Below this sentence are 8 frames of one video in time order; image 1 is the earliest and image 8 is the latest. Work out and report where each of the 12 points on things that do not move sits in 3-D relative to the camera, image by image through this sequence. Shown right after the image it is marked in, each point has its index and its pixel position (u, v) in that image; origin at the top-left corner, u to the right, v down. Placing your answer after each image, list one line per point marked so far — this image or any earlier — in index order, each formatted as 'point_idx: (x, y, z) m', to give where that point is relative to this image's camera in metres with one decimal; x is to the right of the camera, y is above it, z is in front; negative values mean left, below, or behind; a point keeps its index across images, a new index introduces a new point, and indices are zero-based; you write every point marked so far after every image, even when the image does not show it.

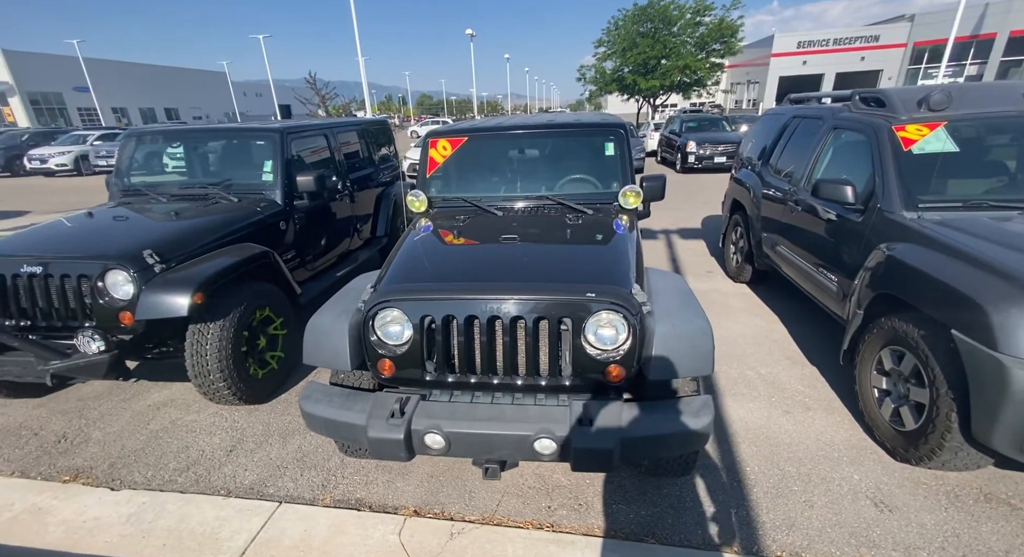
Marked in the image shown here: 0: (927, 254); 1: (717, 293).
0: (+2.2, +0.1, +2.5) m
1: (+2.2, -0.2, +4.9) m
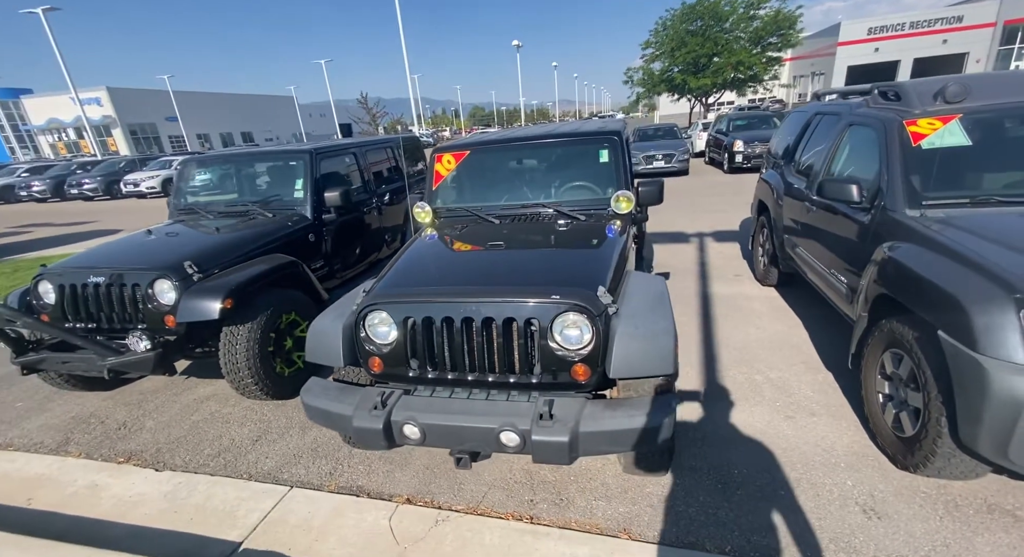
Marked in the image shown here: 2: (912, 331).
0: (+2.1, +0.1, +2.3) m
1: (+2.3, -0.2, +4.8) m
2: (+1.9, -0.3, +2.3) m
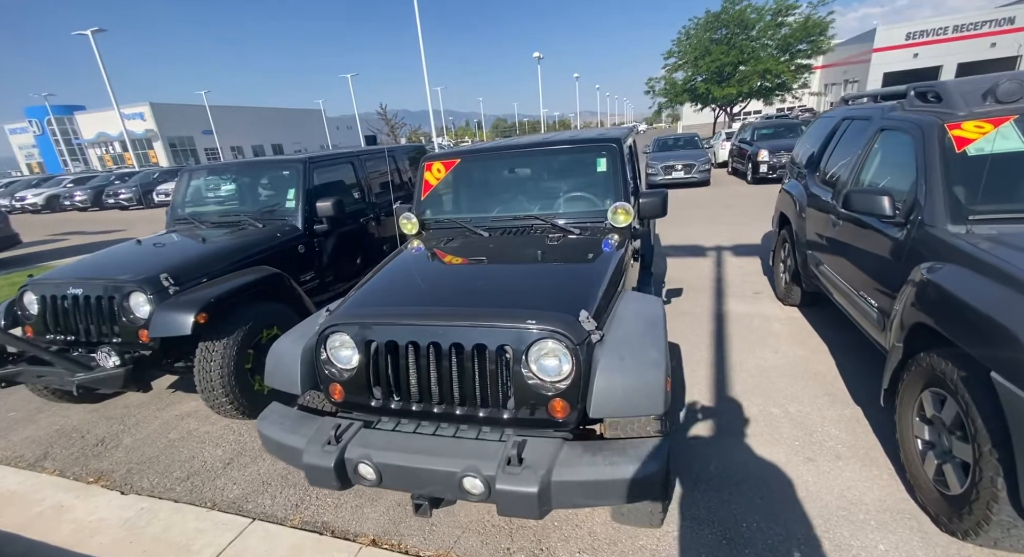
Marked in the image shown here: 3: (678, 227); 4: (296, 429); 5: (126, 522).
0: (+1.9, 0.0, +2.0) m
1: (+2.3, -0.4, +4.4) m
2: (+1.8, -0.4, +1.9) m
3: (+3.1, +0.9, +8.6) m
4: (-1.0, -0.7, +2.1) m
5: (-2.1, -1.3, +2.6) m
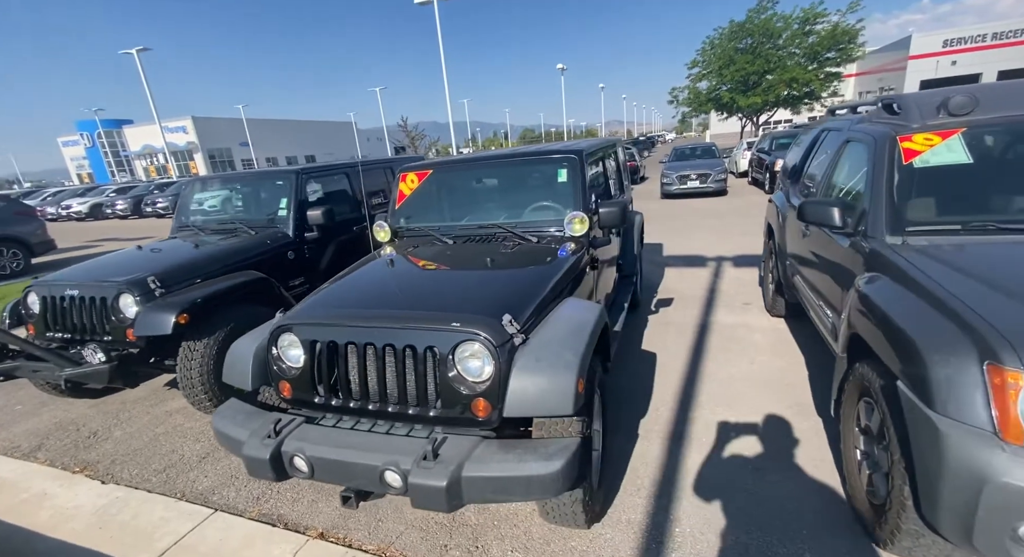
0: (+1.6, 0.0, +2.0) m
1: (+2.2, -0.5, +4.4) m
2: (+1.5, -0.4, +1.9) m
3: (+3.2, +0.7, +8.6) m
4: (-1.3, -0.7, +2.2) m
5: (-2.4, -1.4, +2.8) m
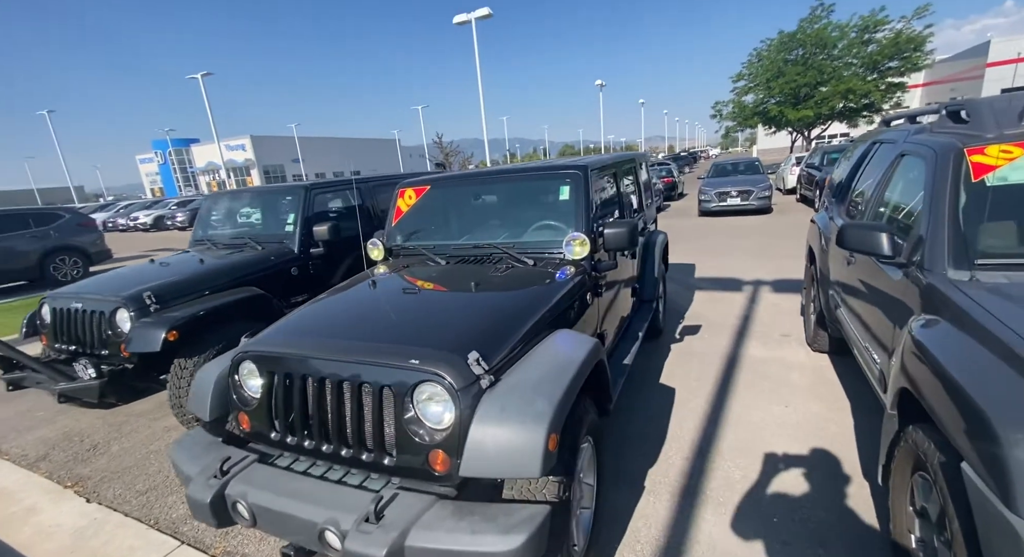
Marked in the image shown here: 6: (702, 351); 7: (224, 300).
0: (+1.5, -0.2, +1.6) m
1: (+2.2, -0.7, +3.9) m
2: (+1.4, -0.6, +1.5) m
3: (+3.6, +0.3, +8.0) m
4: (-1.4, -0.8, +2.0) m
5: (-2.5, -1.4, +2.7) m
6: (+1.8, -0.7, +4.3) m
7: (-2.1, -0.2, +3.5) m
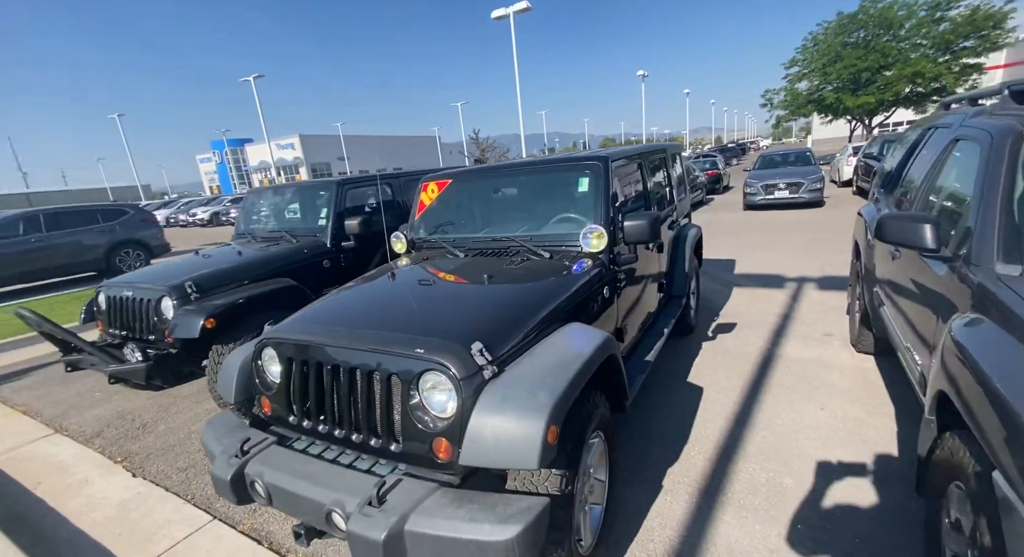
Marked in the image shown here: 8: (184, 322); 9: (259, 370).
0: (+1.5, -0.2, +1.4) m
1: (+2.4, -0.7, +3.7) m
2: (+1.4, -0.5, +1.4) m
3: (+4.1, +0.4, +7.7) m
4: (-1.3, -0.7, +2.1) m
5: (-2.4, -1.4, +2.9) m
6: (+2.0, -0.6, +4.1) m
7: (-2.0, -0.1, +3.6) m
8: (-2.3, -0.3, +3.3) m
9: (-1.2, -0.4, +2.2) m
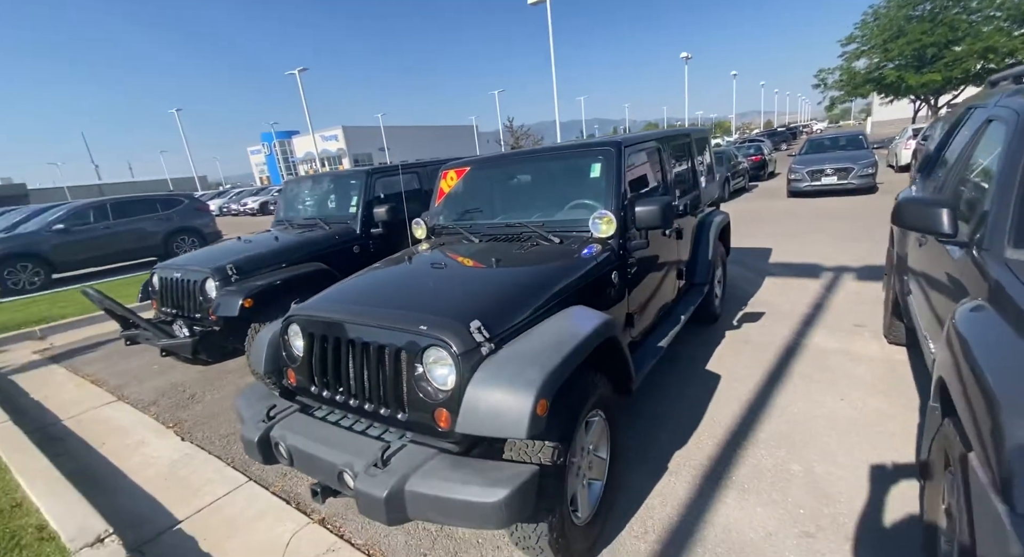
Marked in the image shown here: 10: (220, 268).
0: (+1.5, -0.1, +1.4) m
1: (+2.6, -0.6, +3.6) m
2: (+1.3, -0.5, +1.4) m
3: (+4.6, +0.6, +7.4) m
4: (-1.3, -0.6, +2.4) m
5: (-2.3, -1.3, +3.2) m
6: (+2.2, -0.5, +4.1) m
7: (-1.8, 0.0, +3.9) m
8: (-2.2, -0.2, +3.5) m
9: (-1.2, -0.3, +2.4) m
10: (-2.3, +0.1, +3.8) m
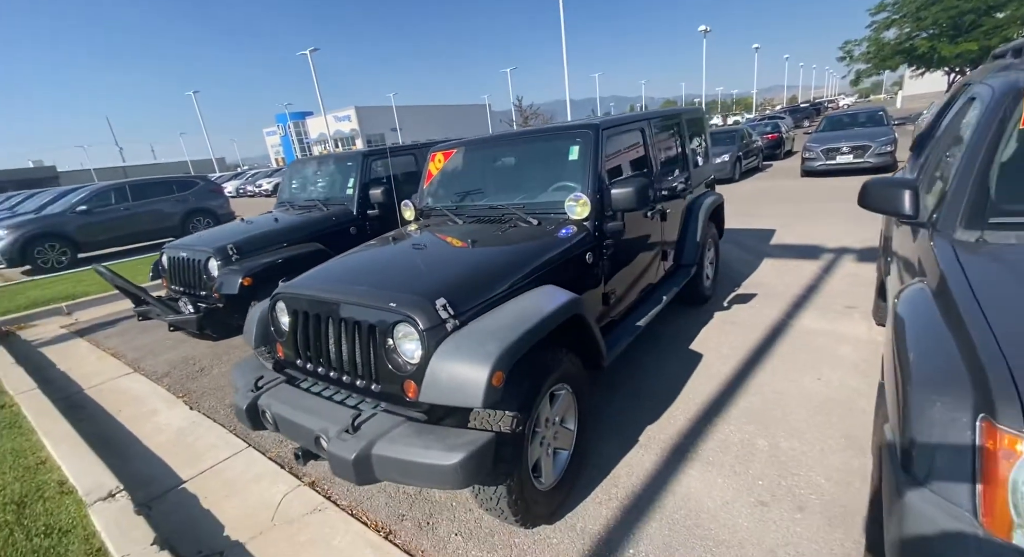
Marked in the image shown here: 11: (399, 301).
0: (+1.3, -0.1, +1.5) m
1: (+2.5, -0.4, +3.6) m
2: (+1.2, -0.4, +1.4) m
3: (+4.6, +0.9, +7.3) m
4: (-1.4, -0.5, +2.5) m
5: (-2.4, -1.1, +3.4) m
6: (+2.1, -0.4, +4.1) m
7: (-1.9, +0.2, +4.0) m
8: (-2.3, 0.0, +3.7) m
9: (-1.3, -0.2, +2.6) m
10: (-2.4, +0.3, +3.9) m
11: (-0.5, -0.1, +2.0) m
